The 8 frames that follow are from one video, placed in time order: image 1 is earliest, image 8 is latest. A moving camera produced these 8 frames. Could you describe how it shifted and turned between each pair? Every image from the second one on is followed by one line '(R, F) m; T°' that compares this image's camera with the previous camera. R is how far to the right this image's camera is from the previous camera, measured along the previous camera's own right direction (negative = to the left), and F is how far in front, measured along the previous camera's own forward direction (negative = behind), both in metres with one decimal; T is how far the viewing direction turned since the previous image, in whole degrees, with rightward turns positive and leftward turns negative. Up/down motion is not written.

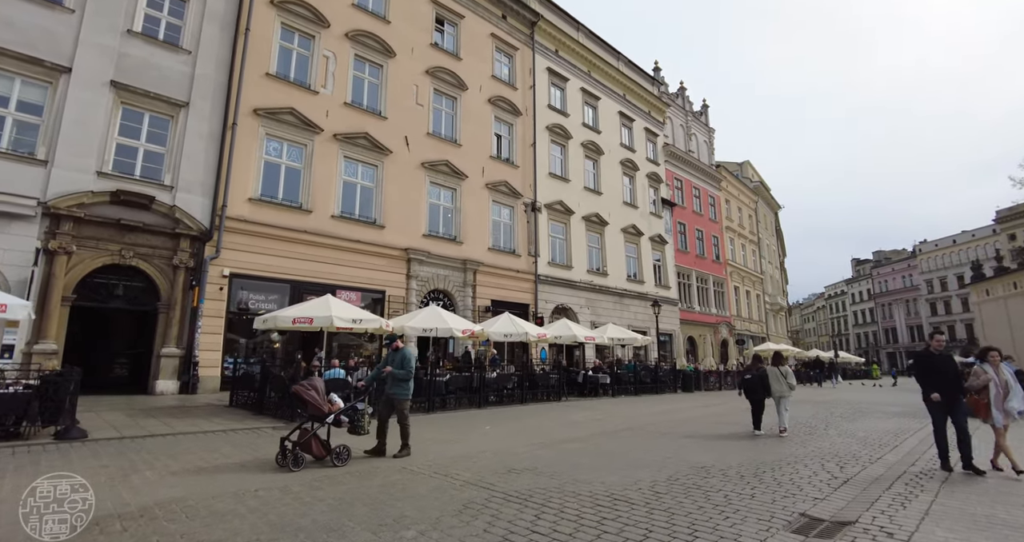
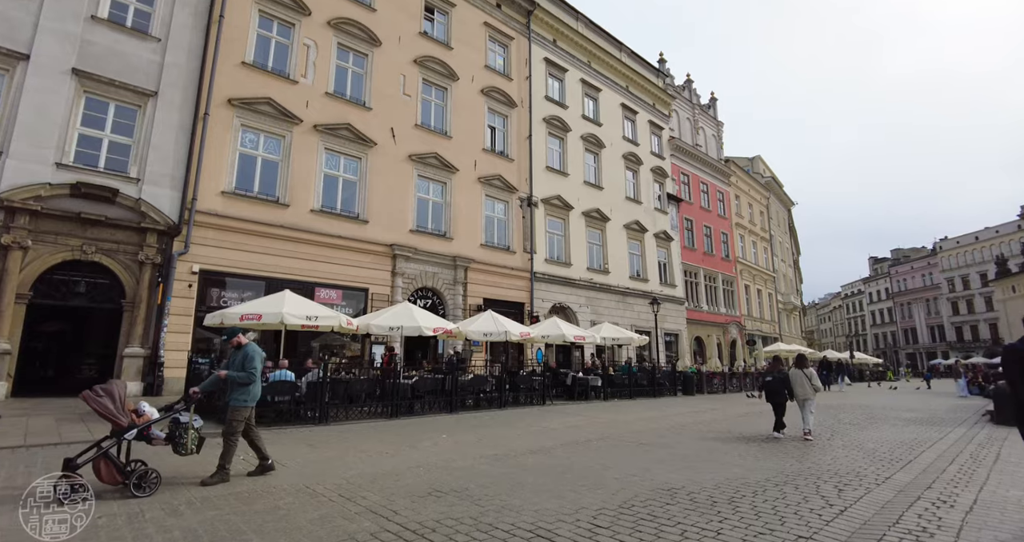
(+0.8, +1.0) m; -2°
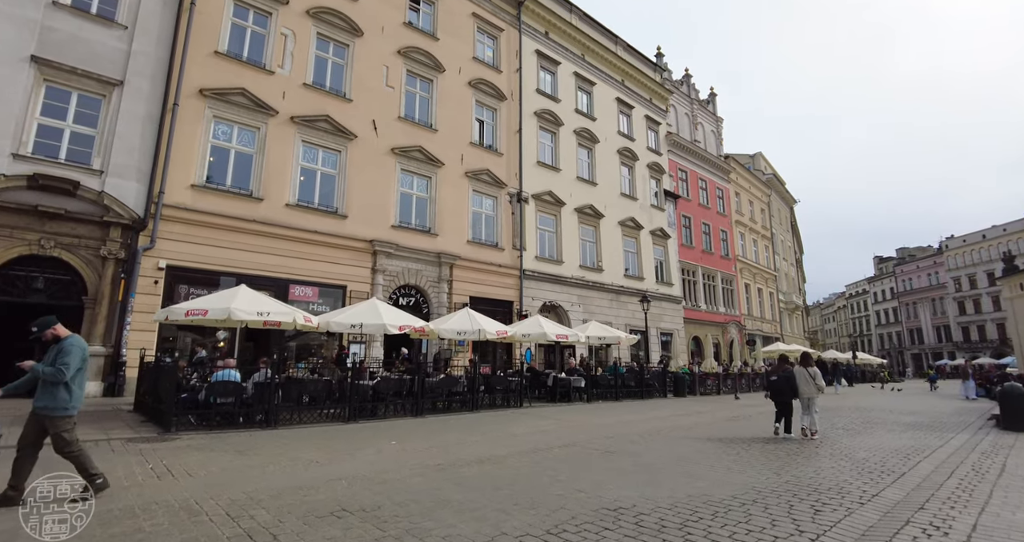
(+0.7, +0.7) m; -1°
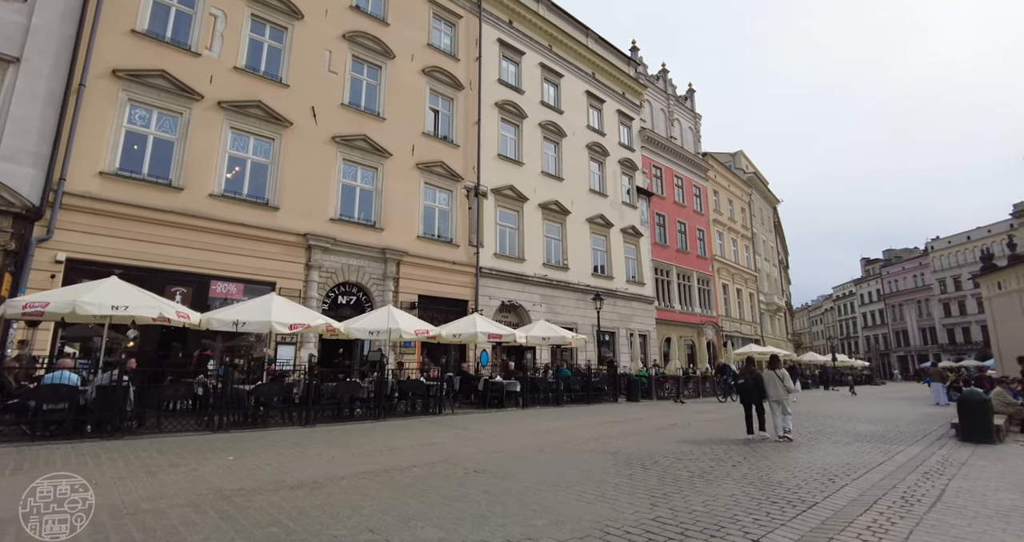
(+1.7, +1.1) m; +1°
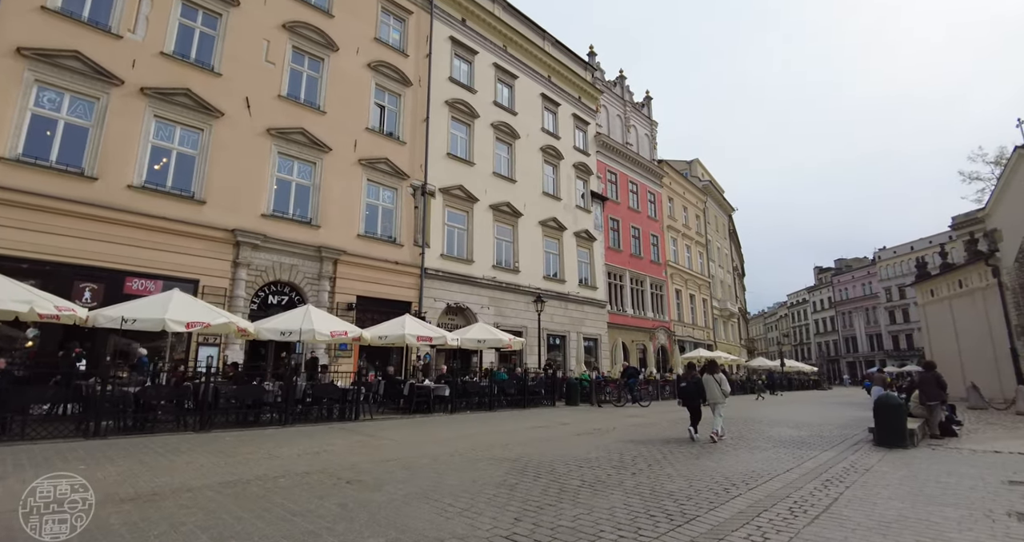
(+1.0, +0.4) m; +3°
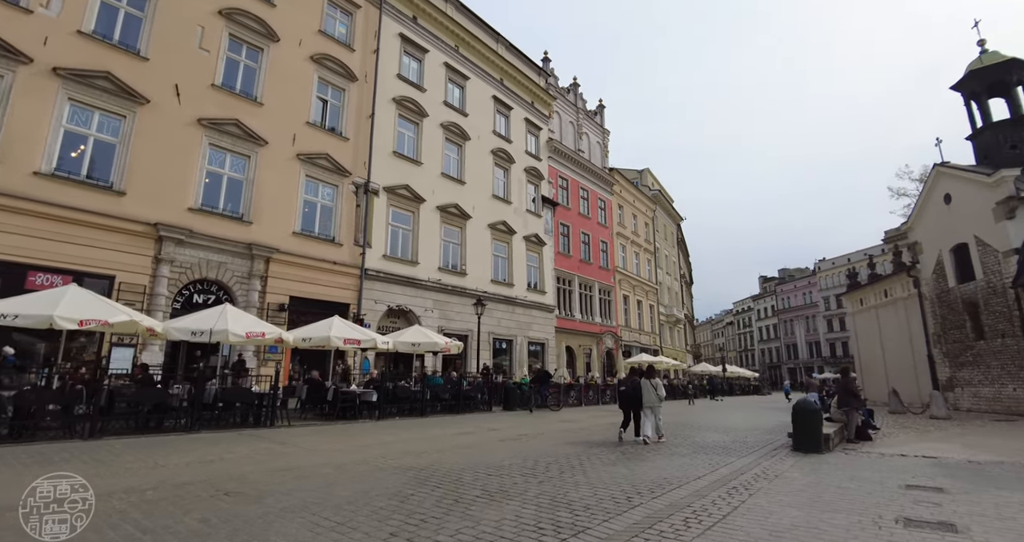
(+0.7, +0.2) m; +4°
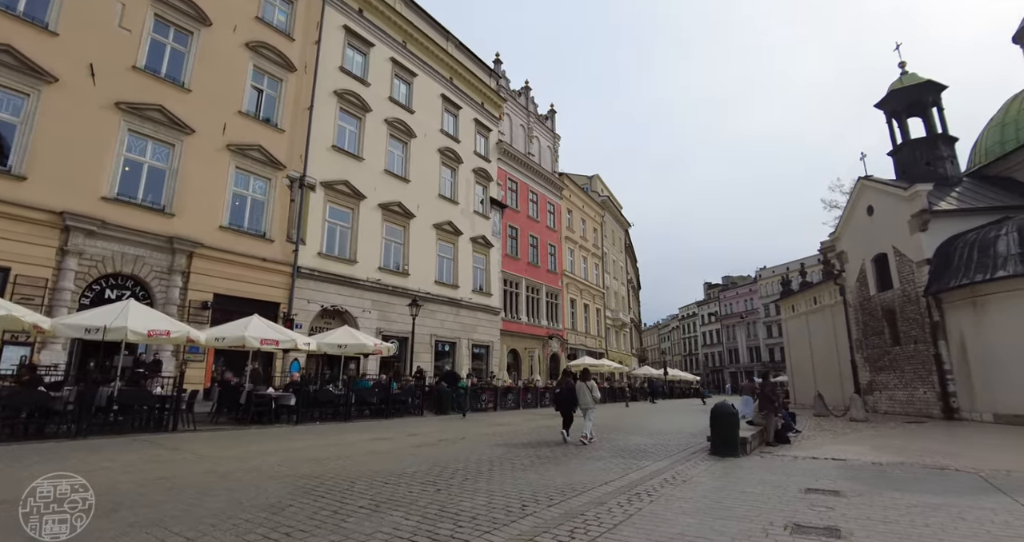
(+0.7, +0.2) m; +5°
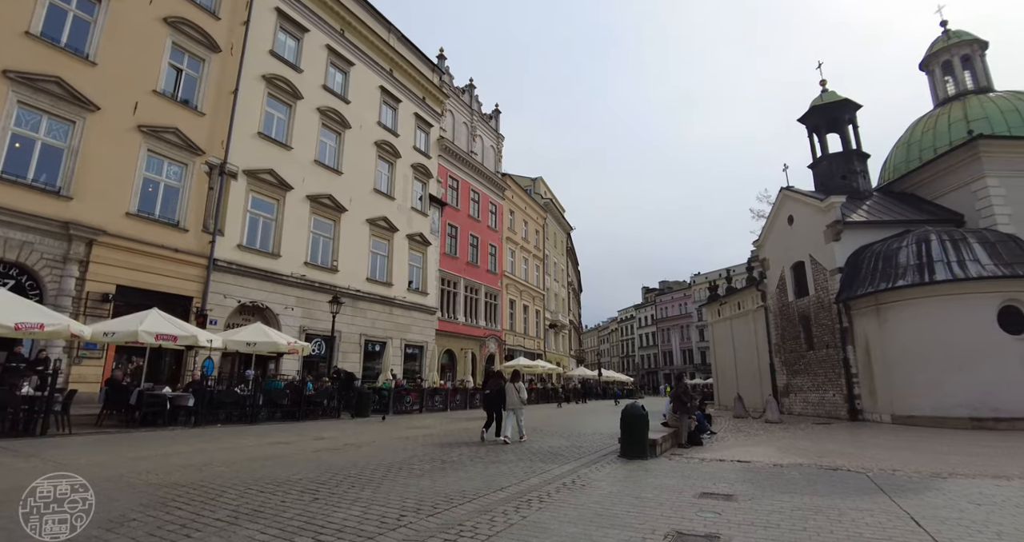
(+0.7, +0.2) m; +5°
